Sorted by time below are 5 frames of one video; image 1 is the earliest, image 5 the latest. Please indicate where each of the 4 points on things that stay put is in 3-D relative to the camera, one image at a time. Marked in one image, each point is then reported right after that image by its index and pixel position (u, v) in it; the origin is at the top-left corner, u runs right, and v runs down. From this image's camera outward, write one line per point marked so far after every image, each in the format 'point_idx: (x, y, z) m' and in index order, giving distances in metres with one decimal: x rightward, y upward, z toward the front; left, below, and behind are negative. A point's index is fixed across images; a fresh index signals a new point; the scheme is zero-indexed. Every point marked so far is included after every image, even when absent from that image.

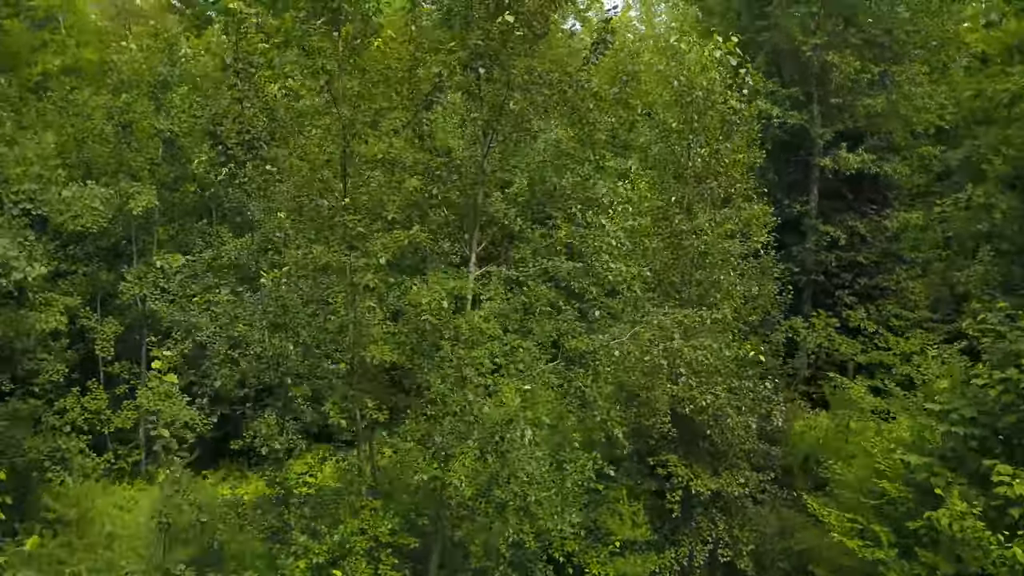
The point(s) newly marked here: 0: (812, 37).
0: (+4.3, +3.6, +19.4) m
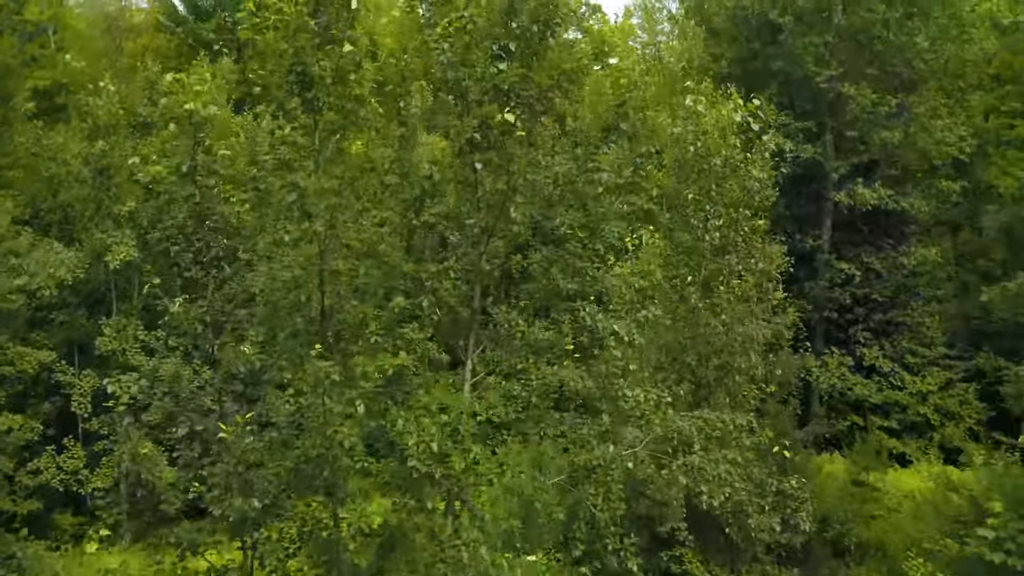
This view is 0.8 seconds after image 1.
0: (+4.3, +3.0, +18.5) m
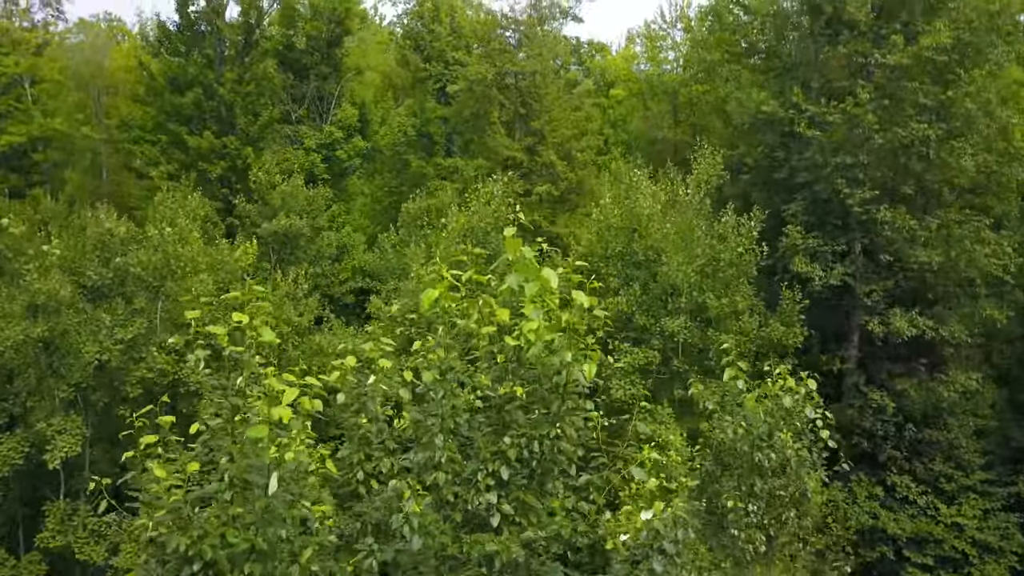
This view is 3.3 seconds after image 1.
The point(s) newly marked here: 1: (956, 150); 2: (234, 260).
0: (+4.3, +1.2, +16.7) m
1: (+5.4, +1.7, +16.5) m
2: (-3.5, +0.4, +17.2) m
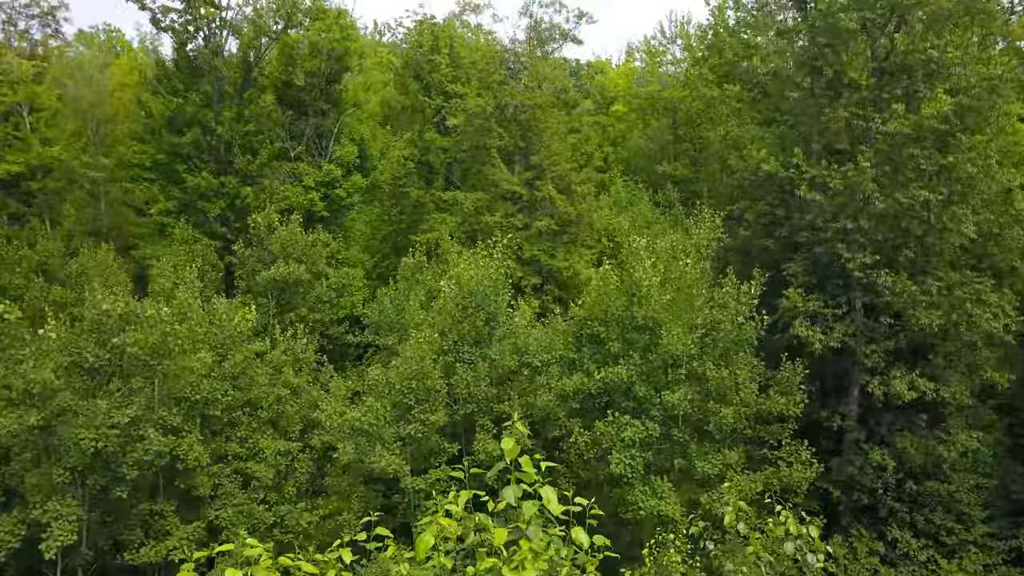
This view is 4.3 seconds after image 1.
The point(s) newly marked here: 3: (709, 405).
0: (+4.3, +0.4, +16.6) m
1: (+5.4, +0.9, +16.4) m
2: (-3.5, -0.4, +17.1) m
3: (+2.3, -1.3, +15.5) m
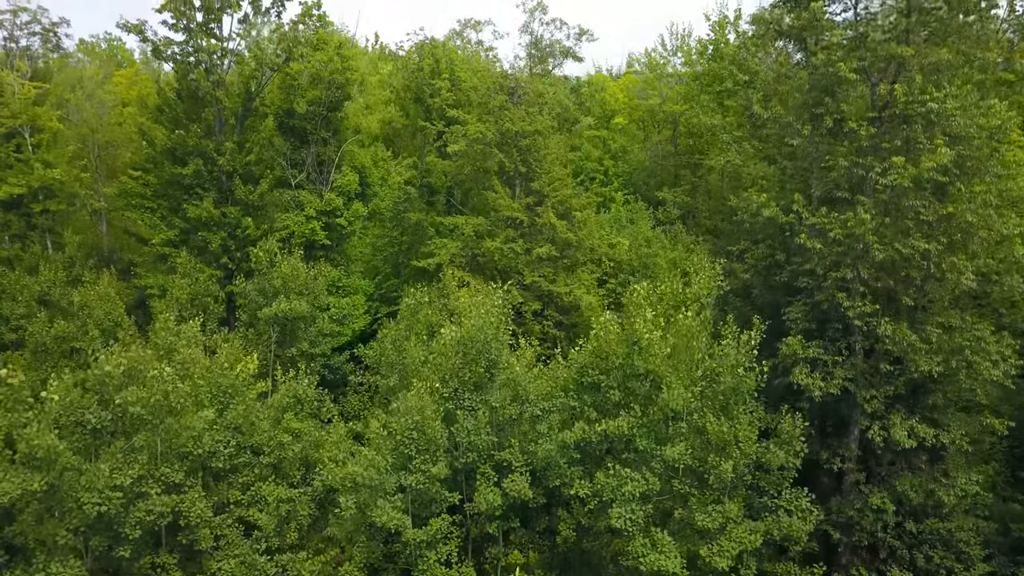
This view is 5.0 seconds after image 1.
0: (+4.3, -0.2, +16.7) m
1: (+5.4, +0.3, +16.5) m
2: (-3.5, -1.1, +17.1) m
3: (+2.3, -1.9, +15.5) m
